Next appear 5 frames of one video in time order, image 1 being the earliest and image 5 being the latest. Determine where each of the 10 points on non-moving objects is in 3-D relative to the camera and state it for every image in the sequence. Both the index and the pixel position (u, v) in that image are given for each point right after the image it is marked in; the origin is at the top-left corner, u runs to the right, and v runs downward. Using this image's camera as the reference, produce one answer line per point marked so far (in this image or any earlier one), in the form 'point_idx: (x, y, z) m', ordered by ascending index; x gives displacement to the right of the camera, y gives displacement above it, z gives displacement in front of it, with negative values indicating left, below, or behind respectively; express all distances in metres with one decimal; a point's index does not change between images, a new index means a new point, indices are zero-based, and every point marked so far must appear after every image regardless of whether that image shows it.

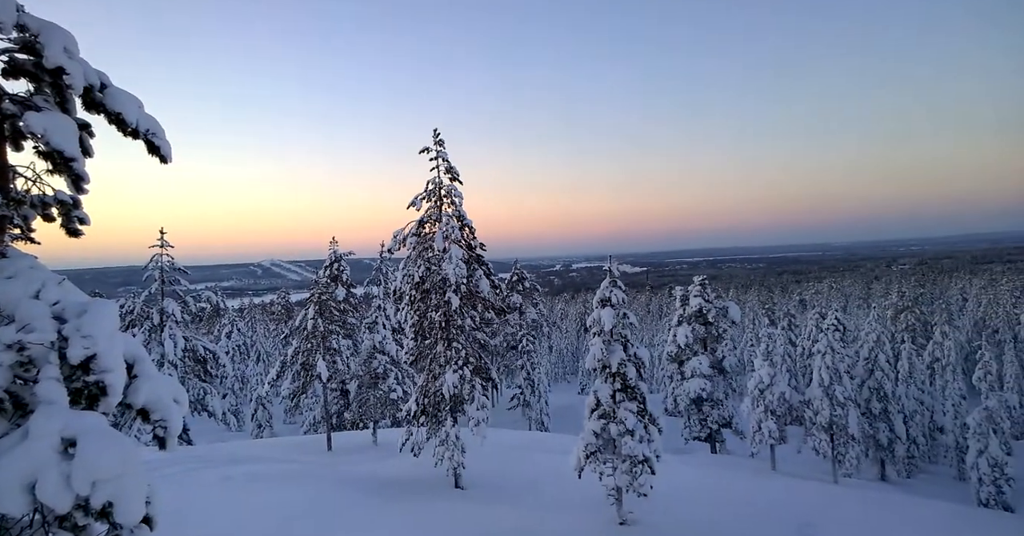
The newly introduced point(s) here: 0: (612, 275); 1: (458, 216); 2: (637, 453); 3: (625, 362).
0: (+3.5, -0.2, +19.3) m
1: (-1.6, +1.8, +19.1) m
2: (+4.0, -5.6, +18.6) m
3: (+3.8, -2.9, +18.9) m
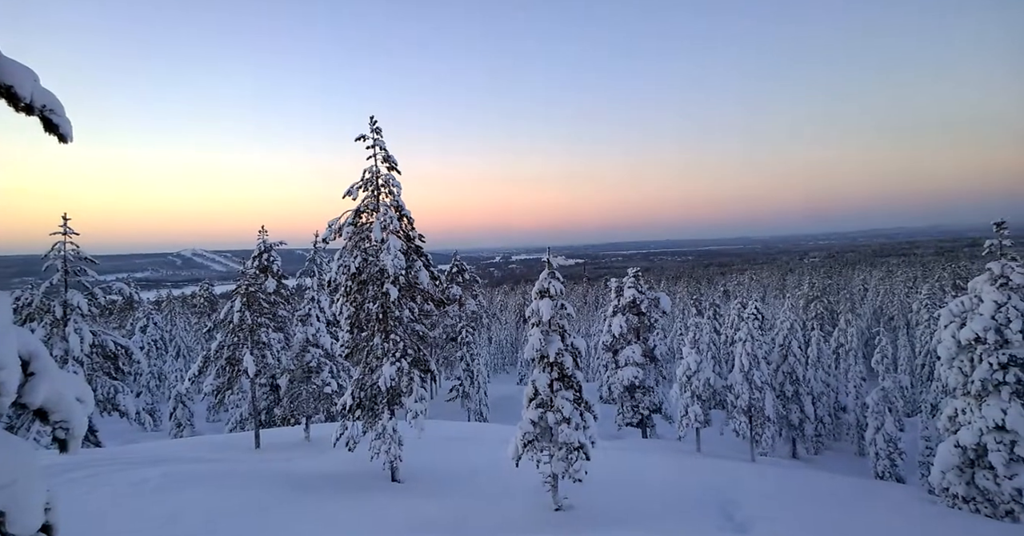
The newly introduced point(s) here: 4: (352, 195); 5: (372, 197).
0: (+1.4, +0.1, +19.5) m
1: (-3.7, +2.1, +18.9) m
2: (+2.0, -5.3, +19.0) m
3: (+1.7, -2.6, +19.3) m
4: (-4.9, +2.4, +18.4) m
5: (-4.5, +2.4, +18.9) m
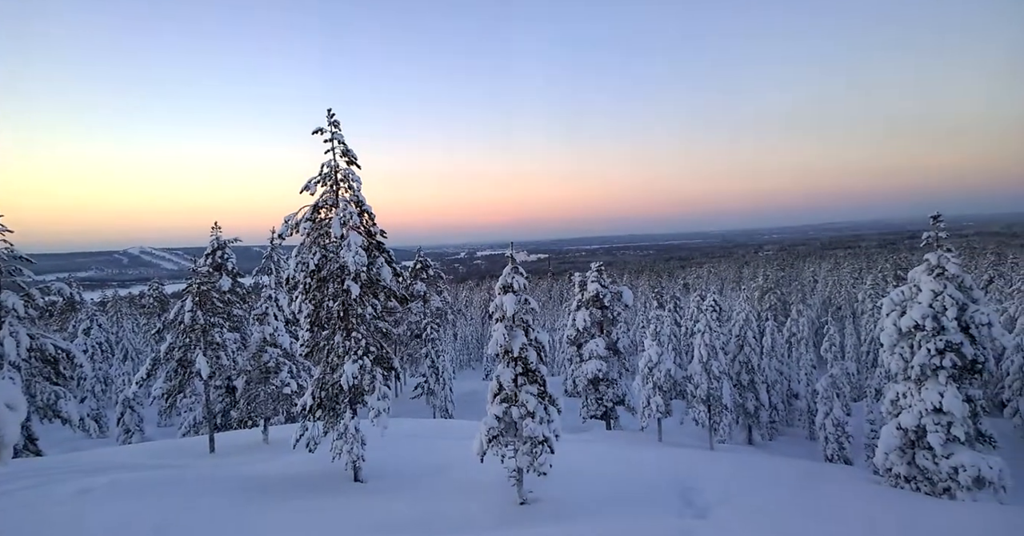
0: (+0.2, +0.3, +19.9) m
1: (-4.8, +2.2, +19.0) m
2: (+0.8, -5.1, +19.4) m
3: (+0.6, -2.4, +19.7) m
4: (-6.0, +2.5, +18.4) m
5: (-5.6, +2.5, +18.9) m
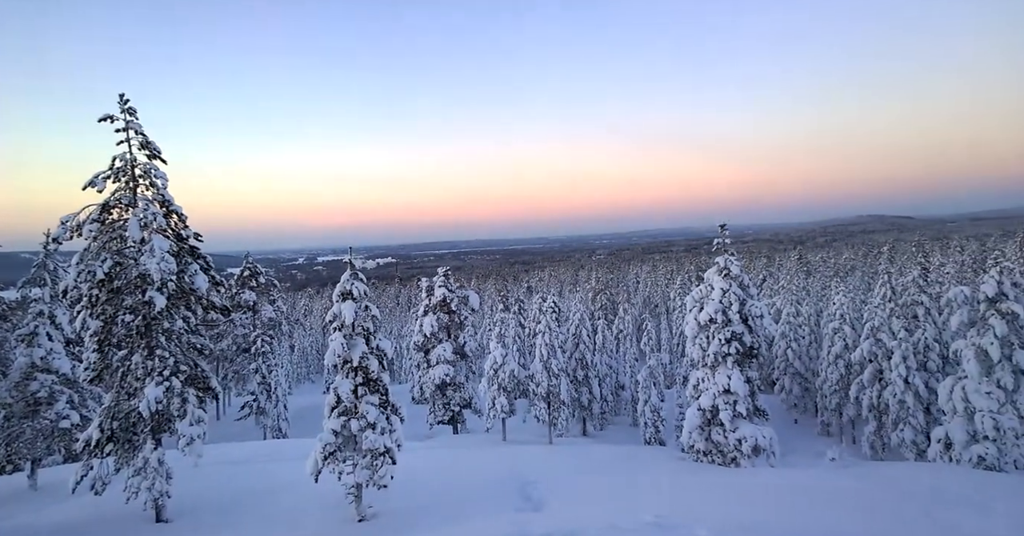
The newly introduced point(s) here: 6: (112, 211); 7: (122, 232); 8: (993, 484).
0: (-5.0, 0.0, +19.6) m
1: (-9.7, +1.8, +17.6) m
2: (-4.1, -5.4, +19.3) m
3: (-4.6, -2.7, +19.5) m
4: (-10.7, +2.1, +16.7) m
5: (-10.5, +2.1, +17.3) m
6: (-11.0, +1.5, +17.4) m
7: (-10.8, +1.0, +17.4) m
8: (+14.1, -6.3, +18.5) m
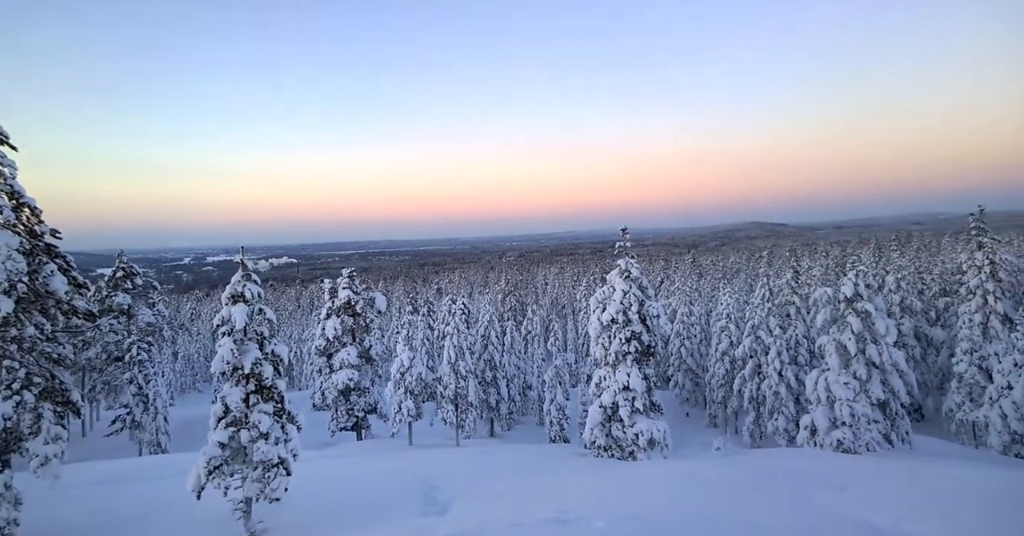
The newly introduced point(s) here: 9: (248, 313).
0: (-8.0, 0.0, +18.2) m
1: (-12.3, +1.8, +15.5) m
2: (-7.0, -5.4, +18.0) m
3: (-7.5, -2.7, +18.2) m
4: (-13.2, +2.1, +14.5) m
5: (-13.1, +2.1, +15.2) m
6: (-13.6, +1.6, +15.1) m
7: (-13.3, +1.0, +15.3) m
8: (+11.1, -6.2, +19.8) m
9: (-7.7, -1.3, +17.9) m
